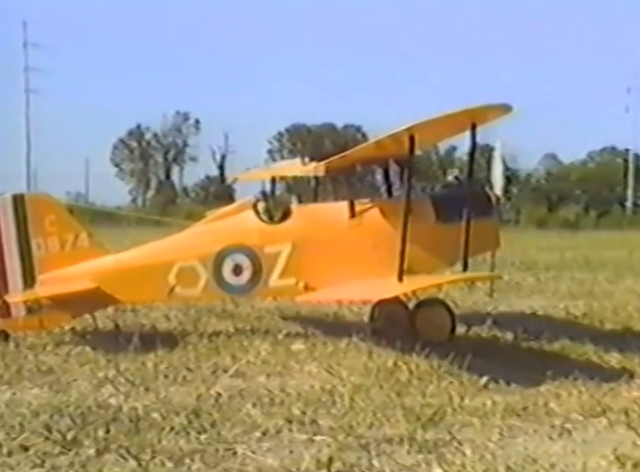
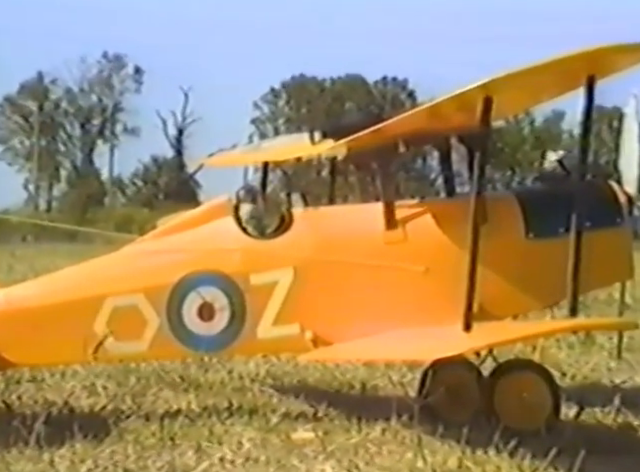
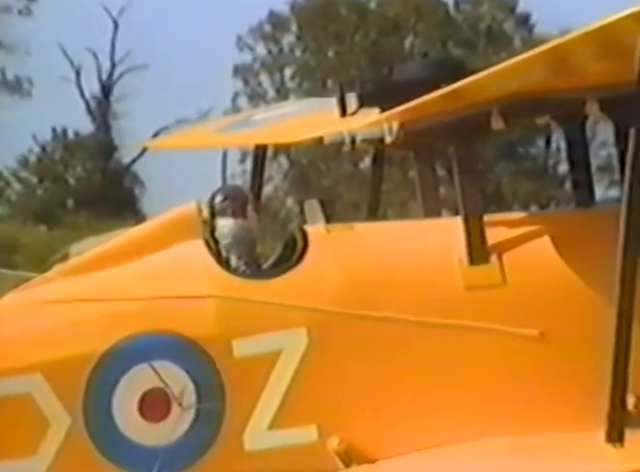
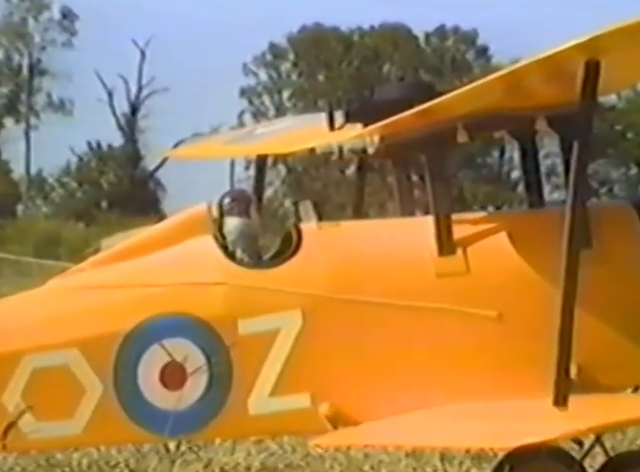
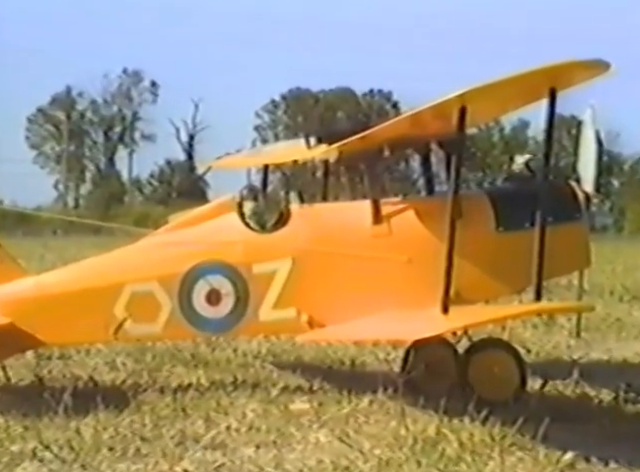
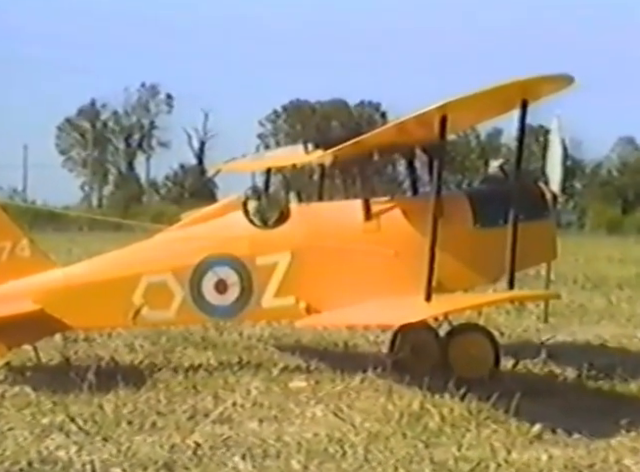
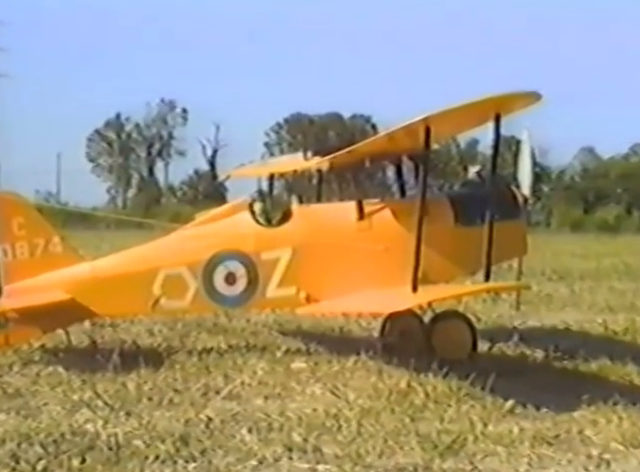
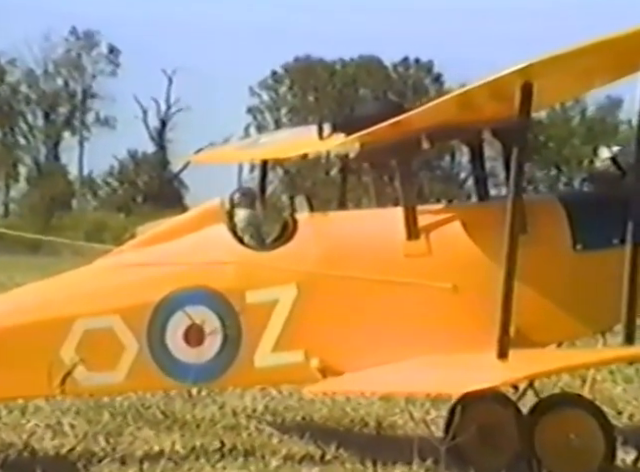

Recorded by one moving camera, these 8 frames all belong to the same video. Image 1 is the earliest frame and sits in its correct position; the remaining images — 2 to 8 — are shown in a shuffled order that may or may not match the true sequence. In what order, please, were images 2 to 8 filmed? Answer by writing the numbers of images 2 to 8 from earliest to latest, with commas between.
7, 6, 5, 2, 8, 4, 3
